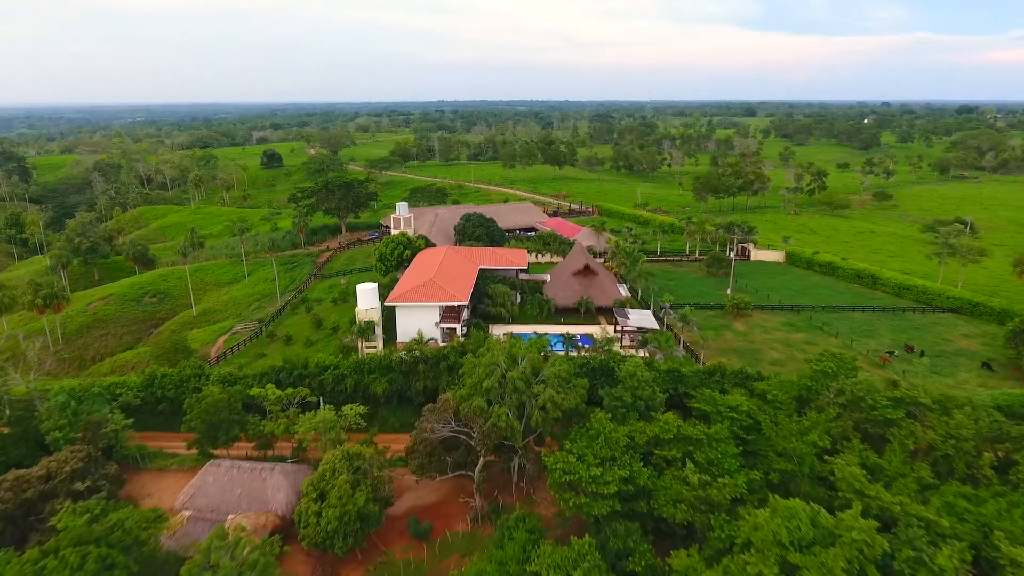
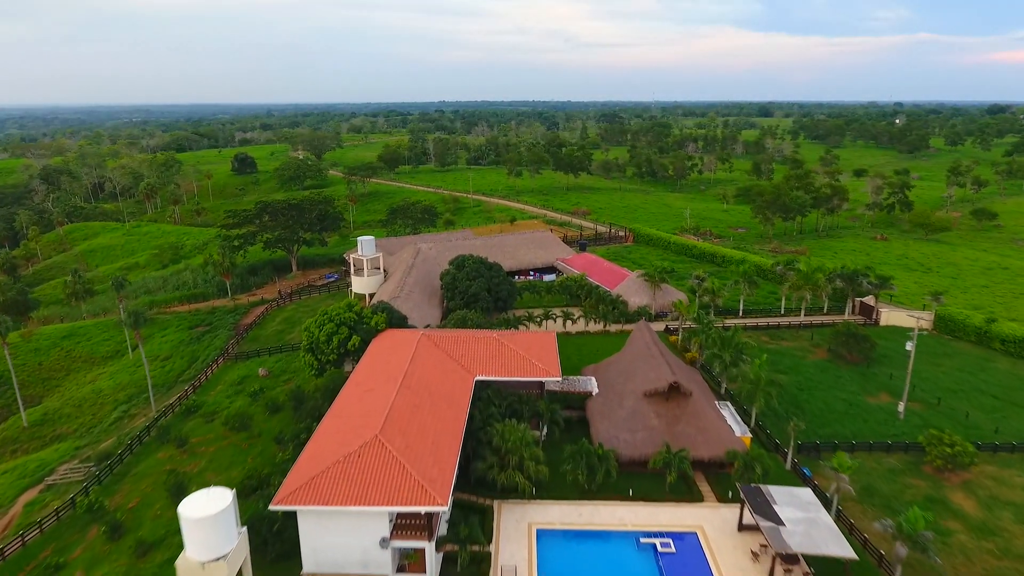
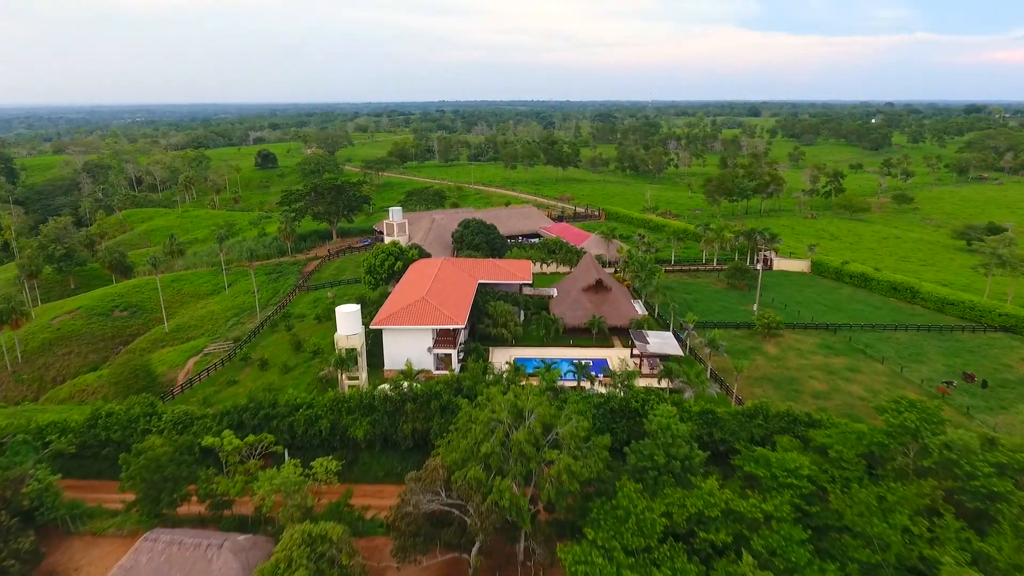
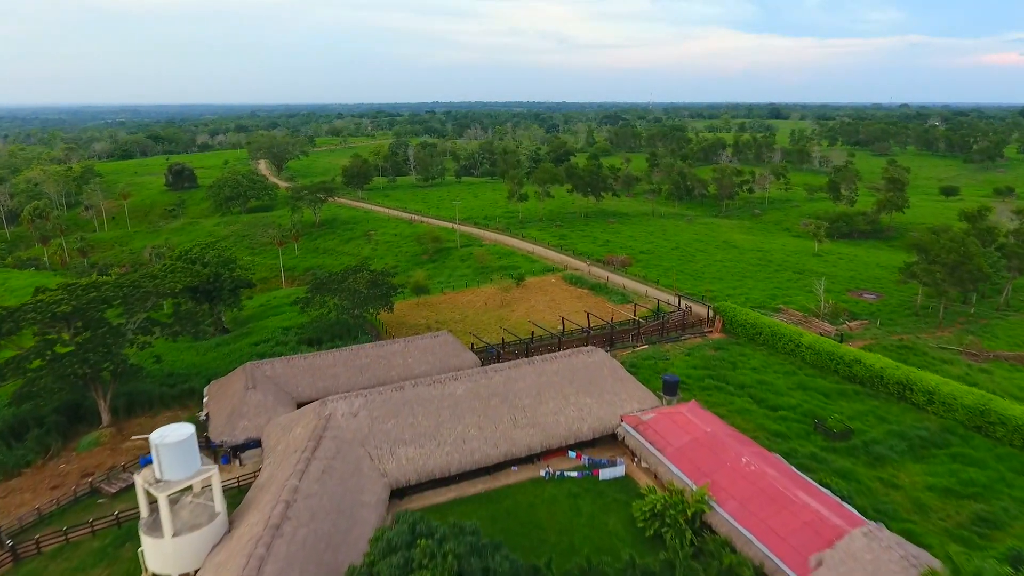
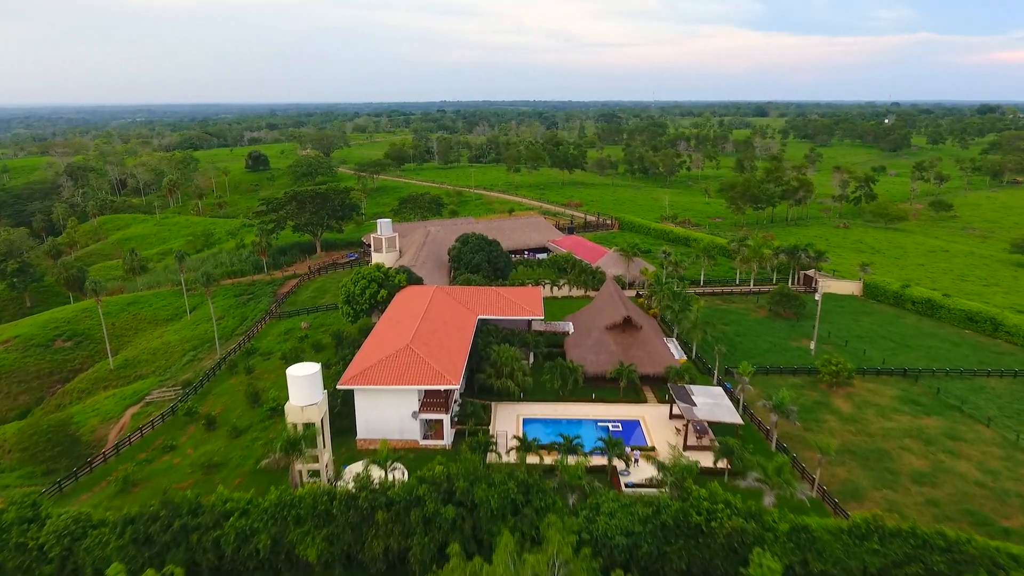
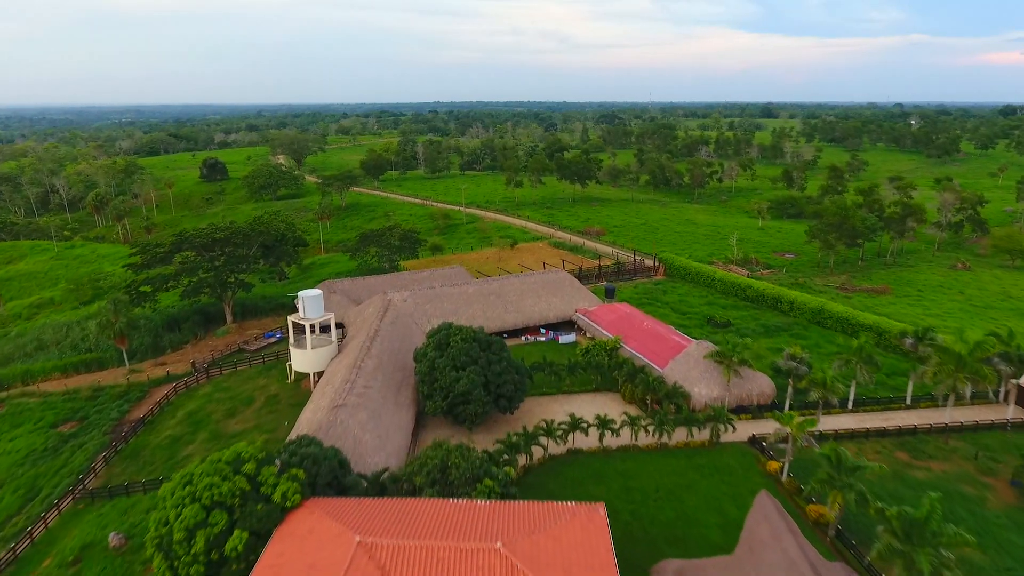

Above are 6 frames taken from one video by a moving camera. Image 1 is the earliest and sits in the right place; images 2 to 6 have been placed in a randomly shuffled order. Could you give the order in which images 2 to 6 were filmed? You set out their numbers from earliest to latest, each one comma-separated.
3, 5, 2, 6, 4
